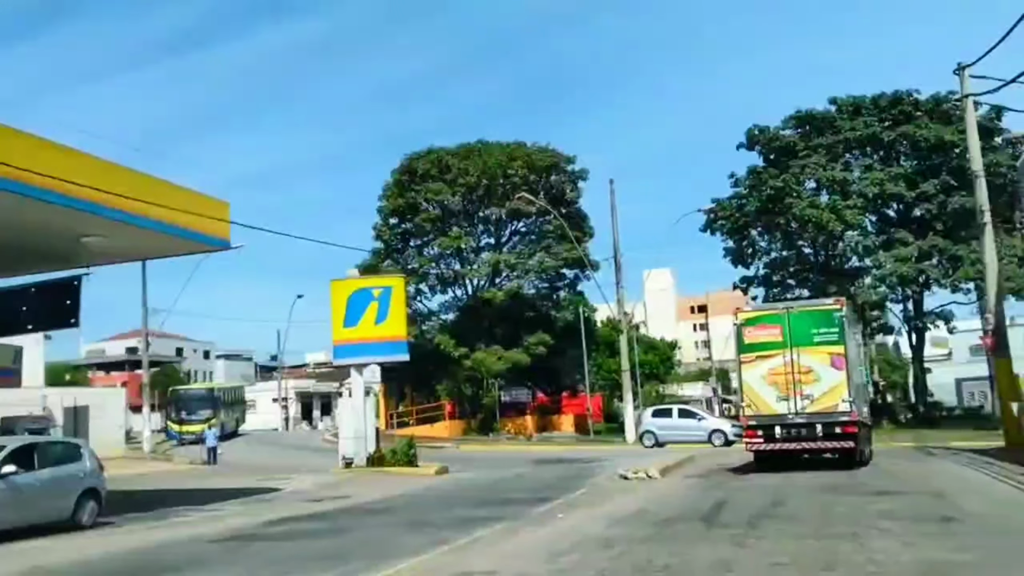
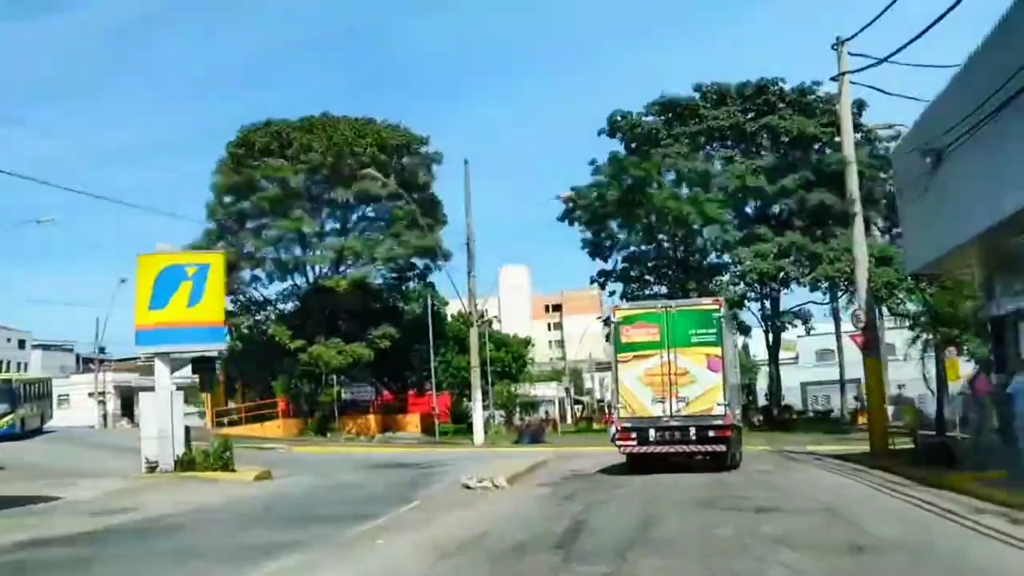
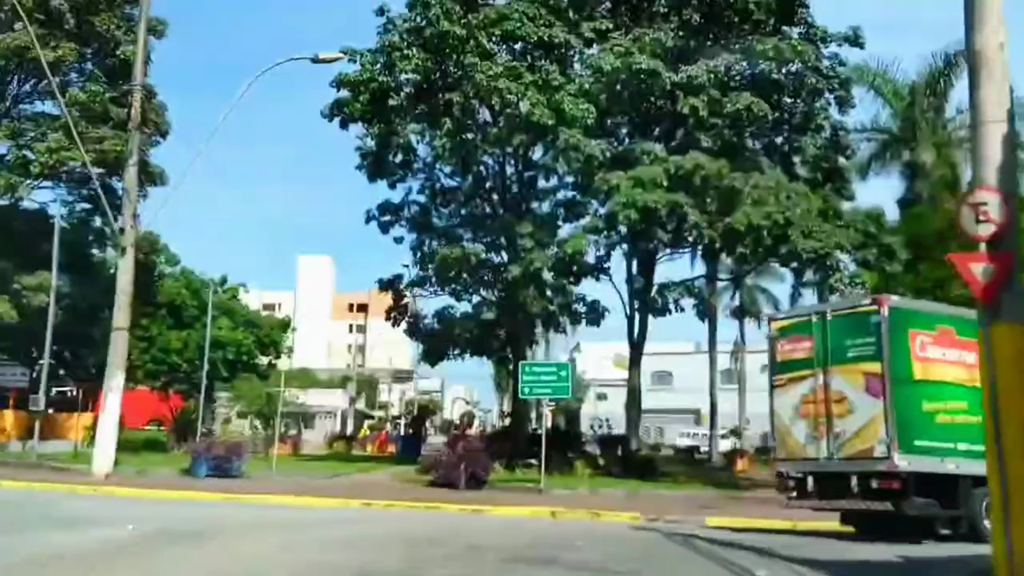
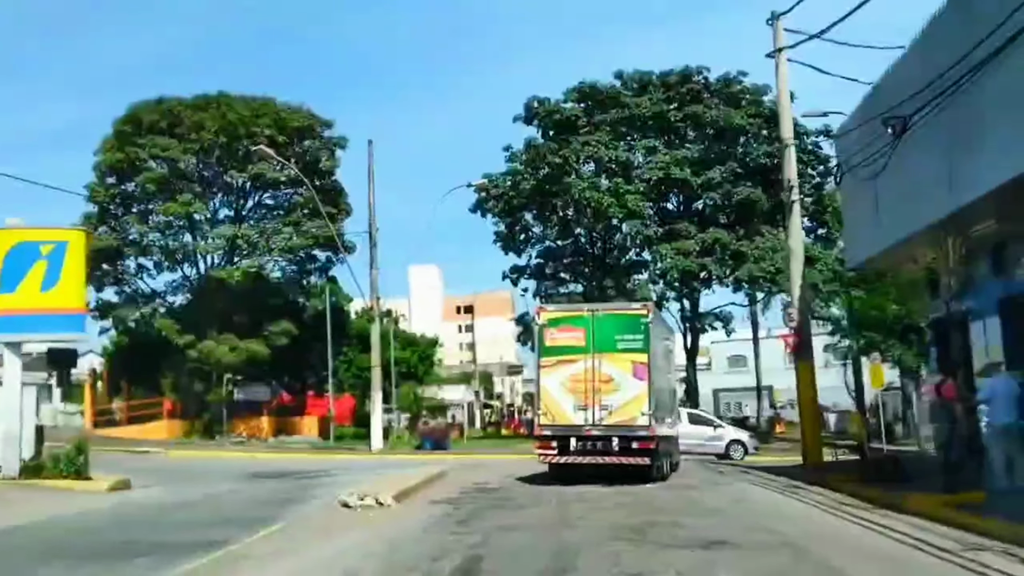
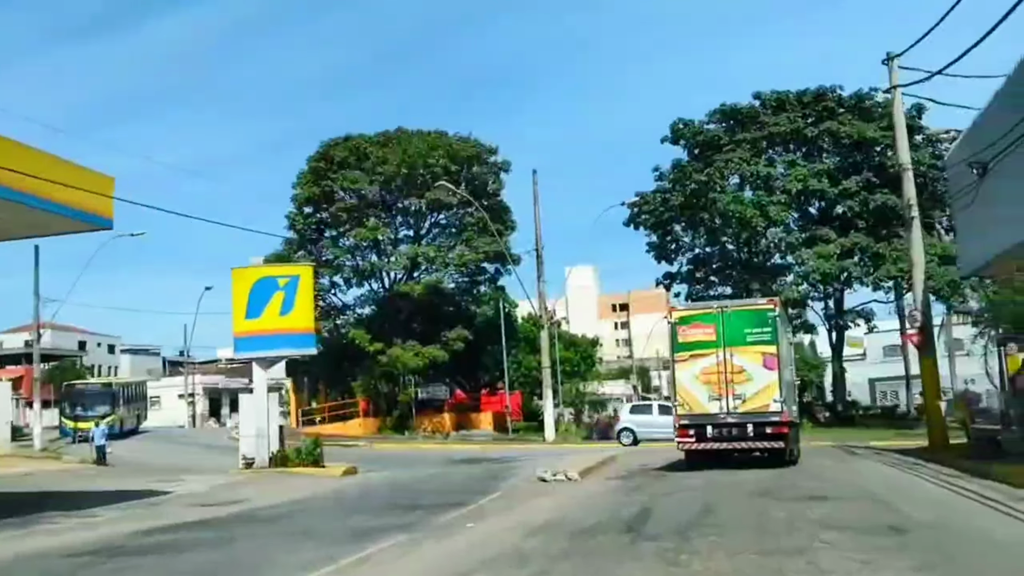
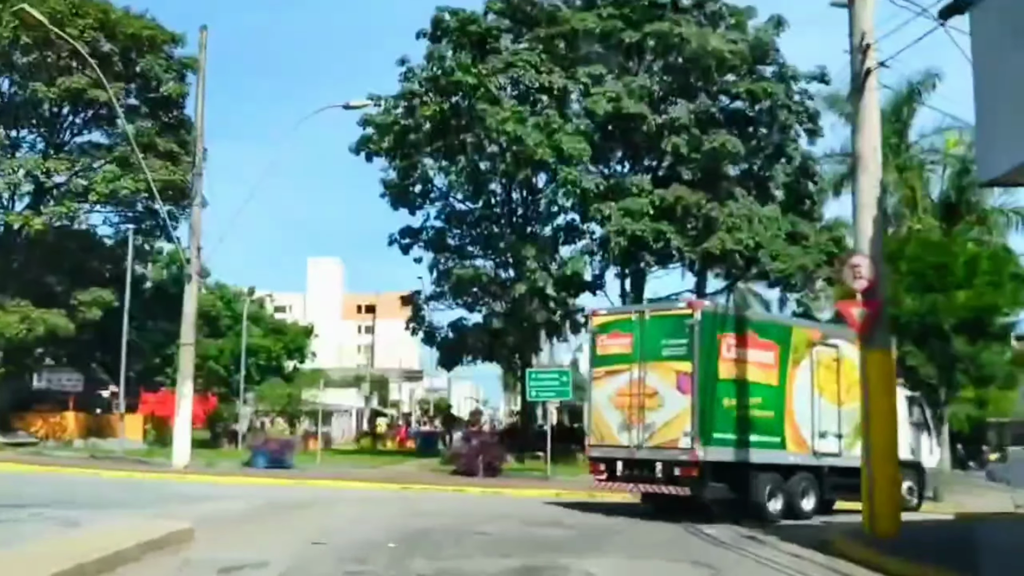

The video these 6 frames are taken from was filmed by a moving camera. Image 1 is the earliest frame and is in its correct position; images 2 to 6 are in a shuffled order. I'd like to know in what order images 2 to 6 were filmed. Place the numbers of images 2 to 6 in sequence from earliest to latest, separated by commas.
5, 2, 4, 6, 3
